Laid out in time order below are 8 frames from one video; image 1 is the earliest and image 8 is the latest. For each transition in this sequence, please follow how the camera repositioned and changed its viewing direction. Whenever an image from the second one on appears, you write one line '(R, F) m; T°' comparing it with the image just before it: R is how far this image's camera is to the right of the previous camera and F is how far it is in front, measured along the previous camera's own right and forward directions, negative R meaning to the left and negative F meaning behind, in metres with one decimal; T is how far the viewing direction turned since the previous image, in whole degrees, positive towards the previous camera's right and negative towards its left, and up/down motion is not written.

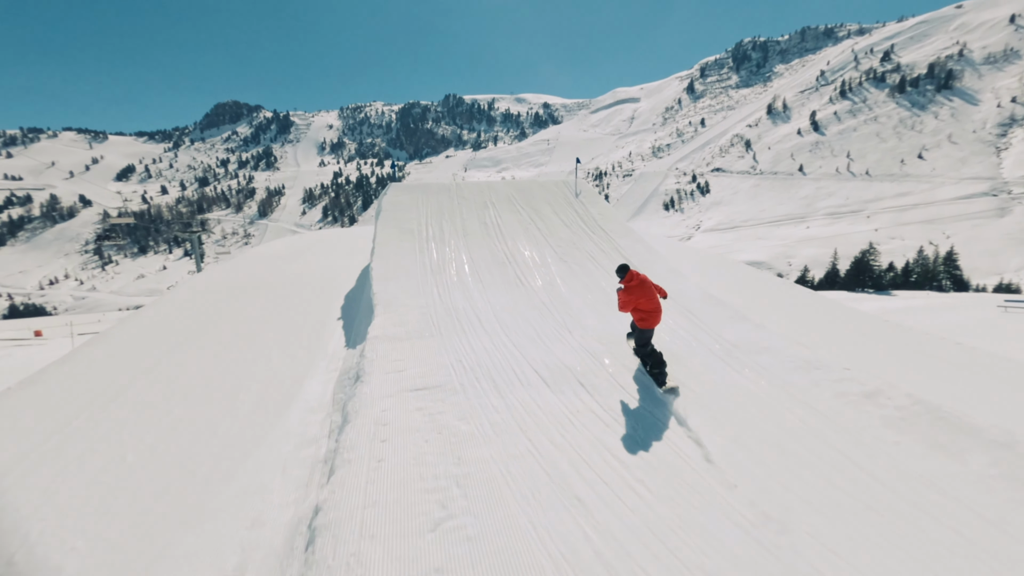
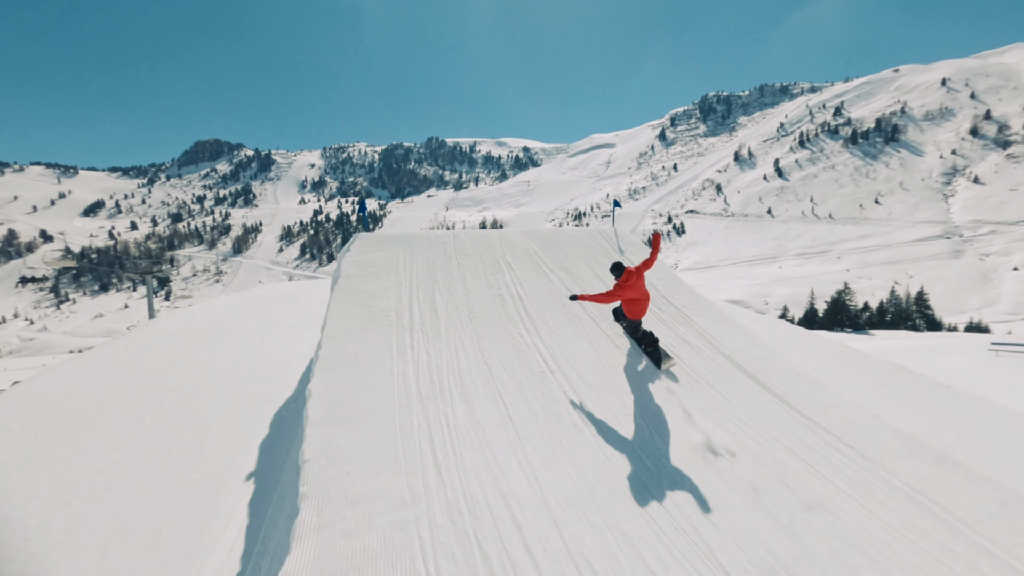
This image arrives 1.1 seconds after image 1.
(-0.2, +0.9) m; +3°
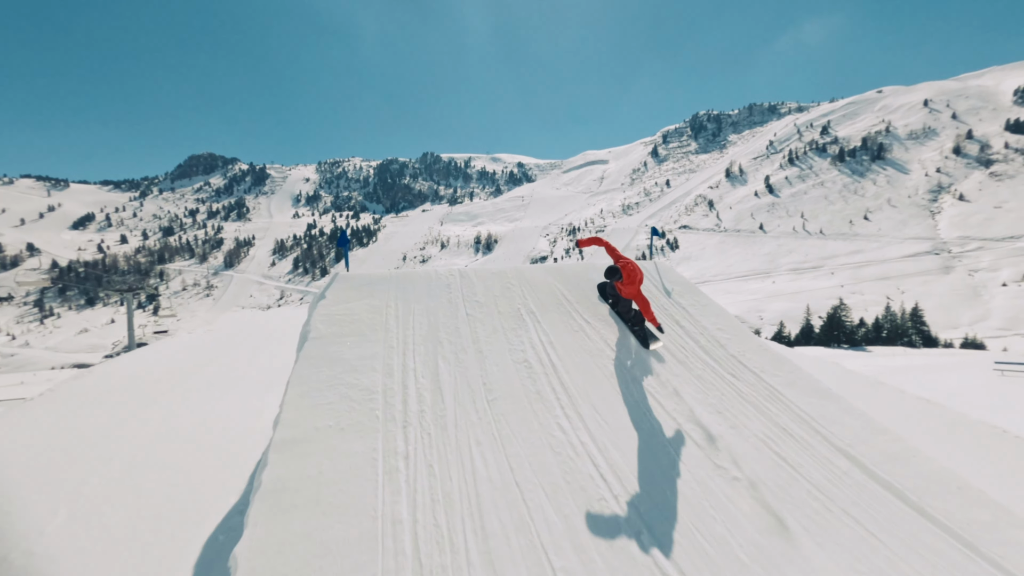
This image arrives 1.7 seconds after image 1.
(-0.1, +0.4) m; +1°
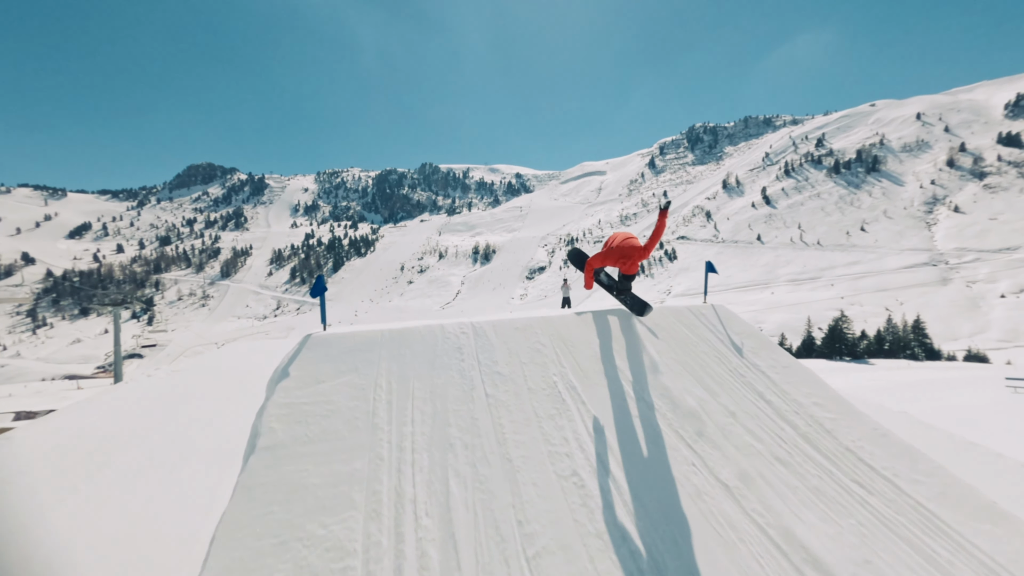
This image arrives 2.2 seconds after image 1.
(-0.1, +0.4) m; 0°
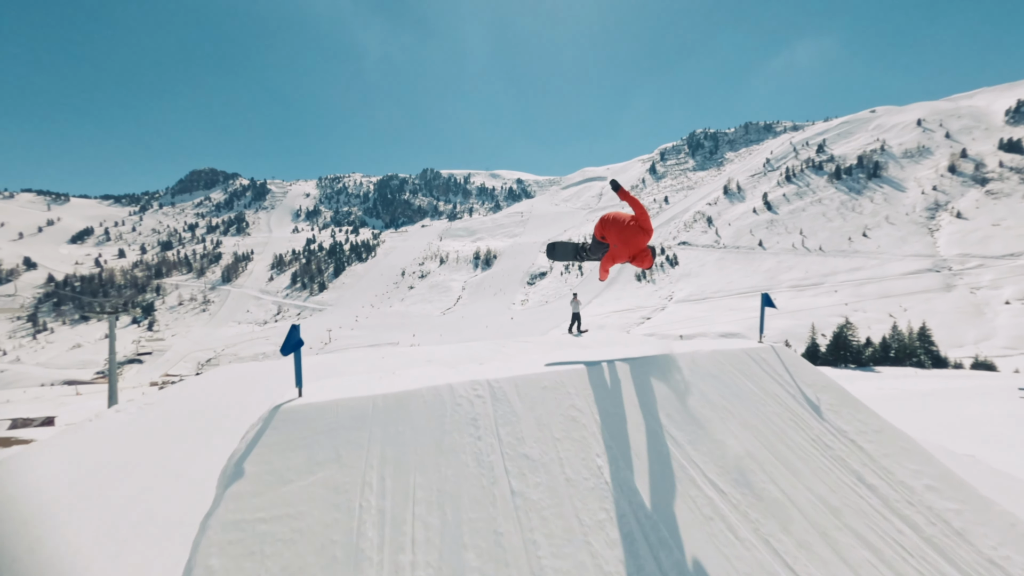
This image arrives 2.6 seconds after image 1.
(-0.1, +0.3) m; 0°
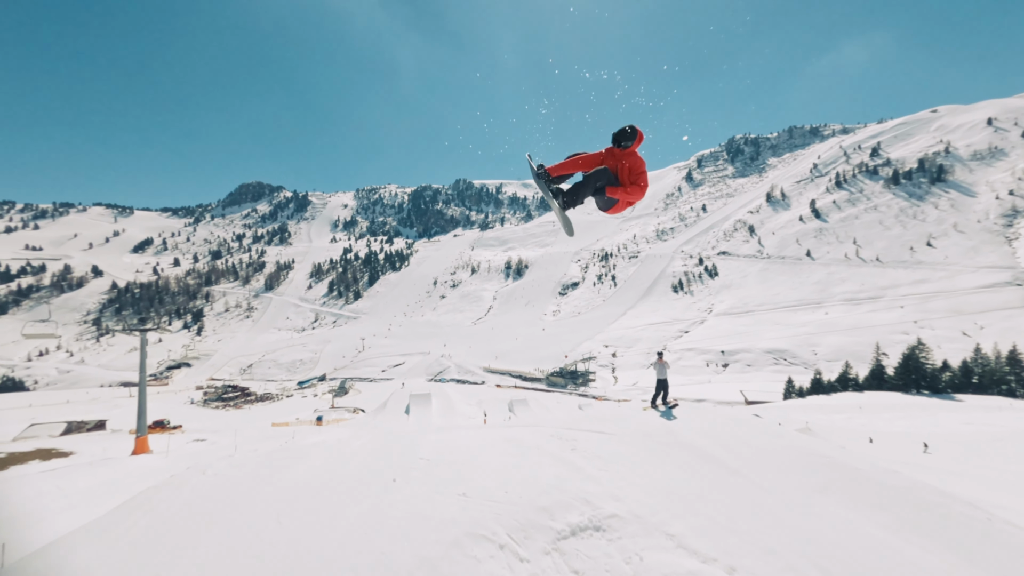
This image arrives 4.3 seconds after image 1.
(-0.3, +1.2) m; -4°
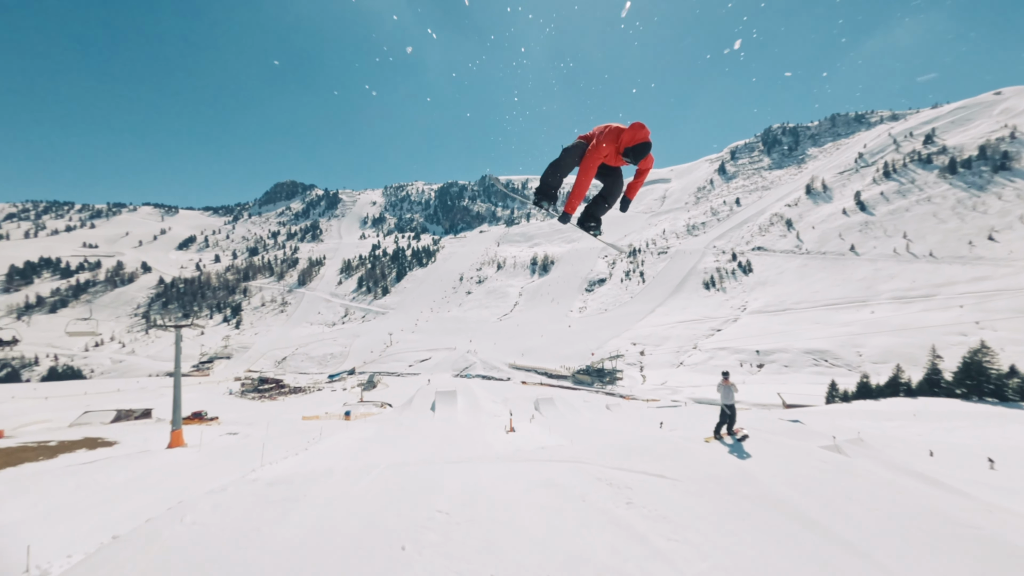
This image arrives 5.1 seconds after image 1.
(-0.1, +0.5) m; -4°
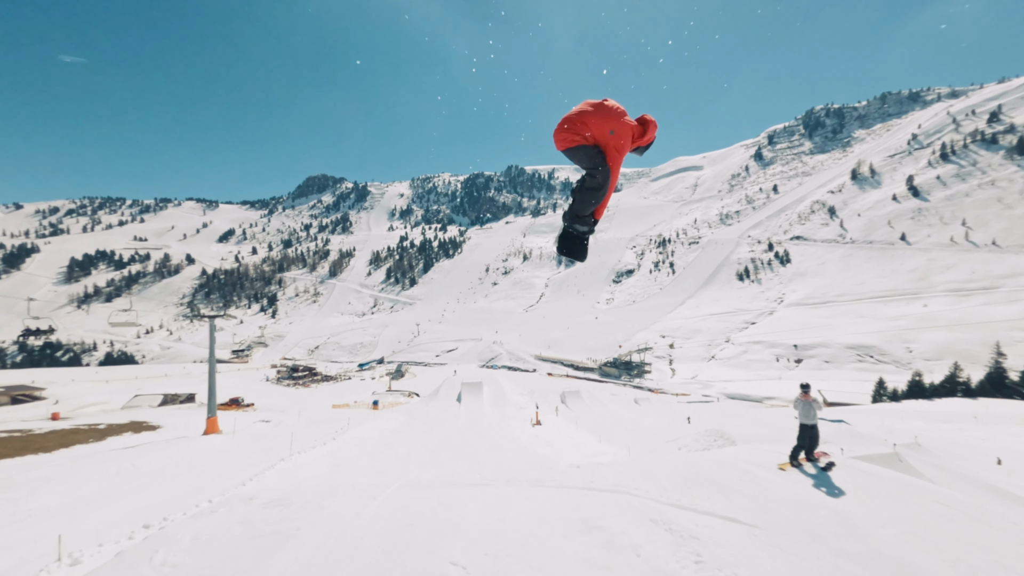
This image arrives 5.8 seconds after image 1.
(0.0, +0.4) m; -4°
